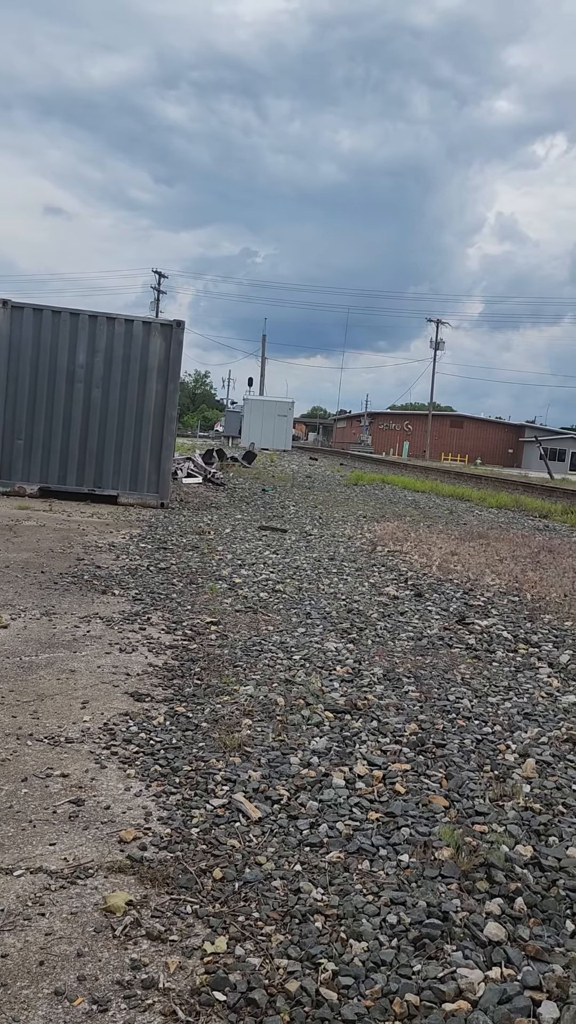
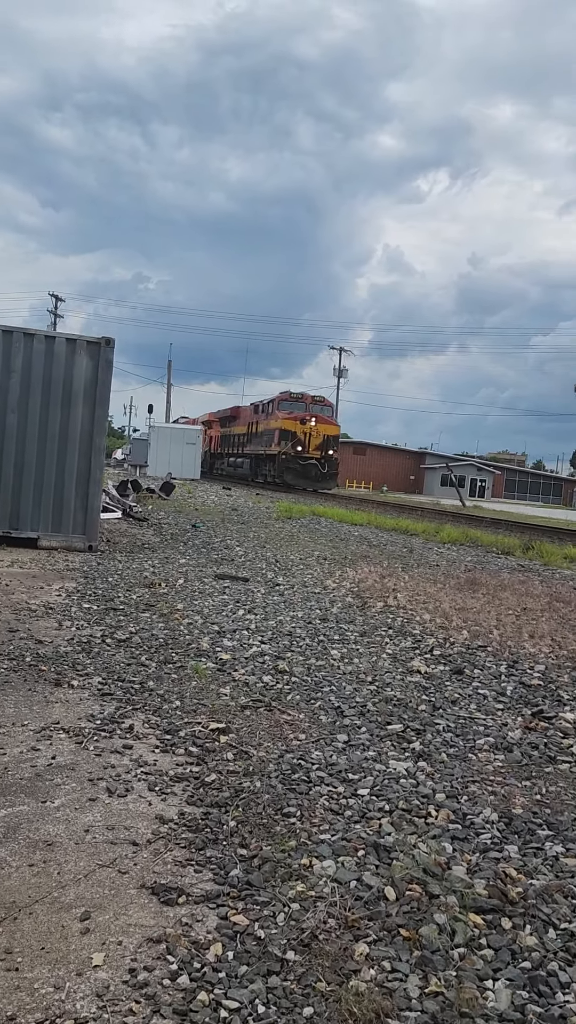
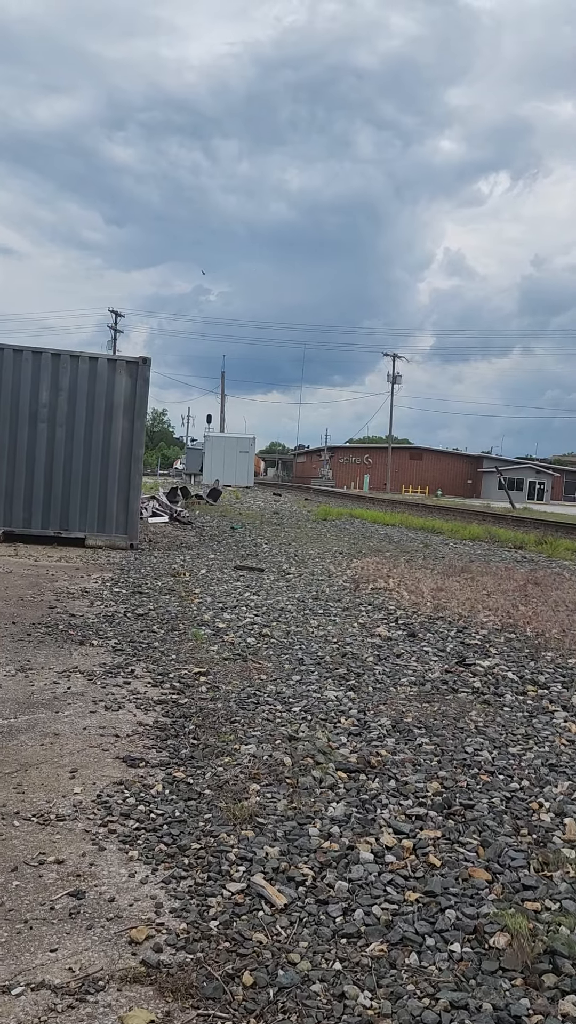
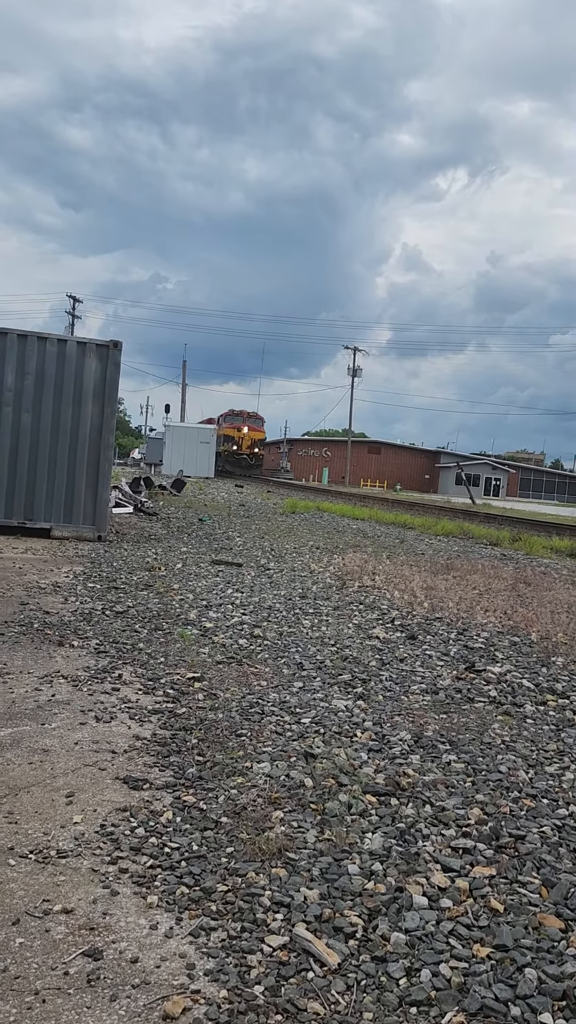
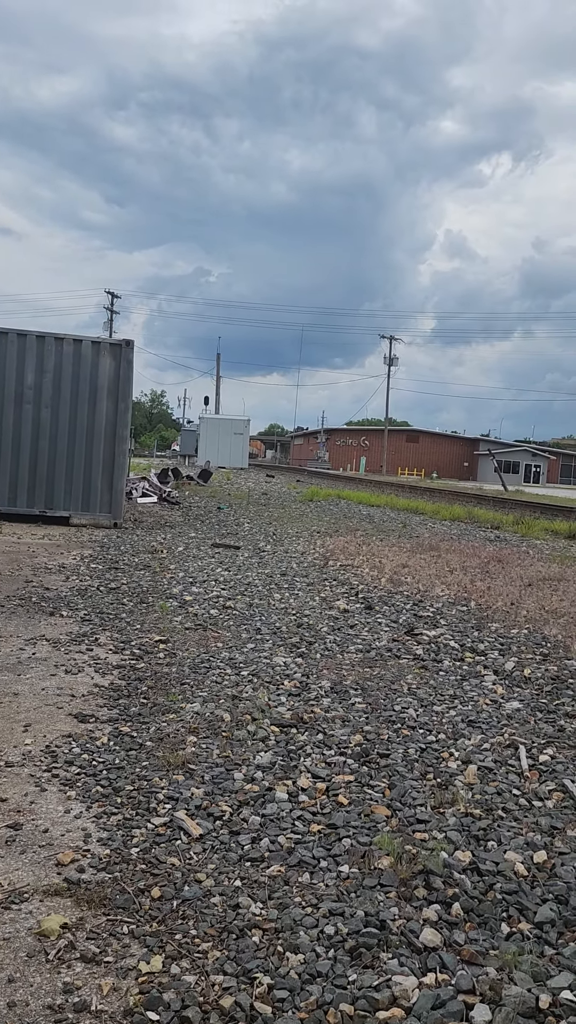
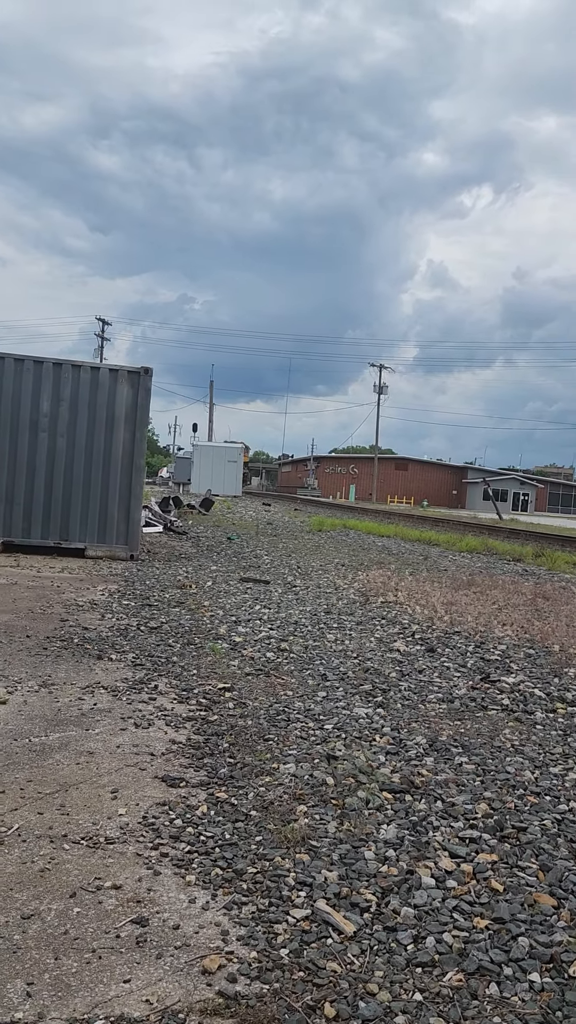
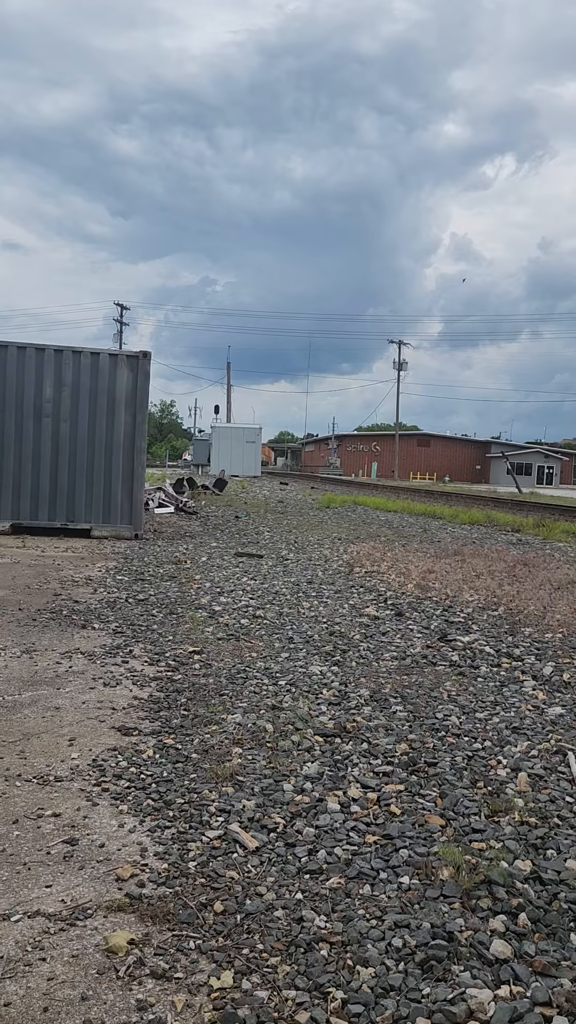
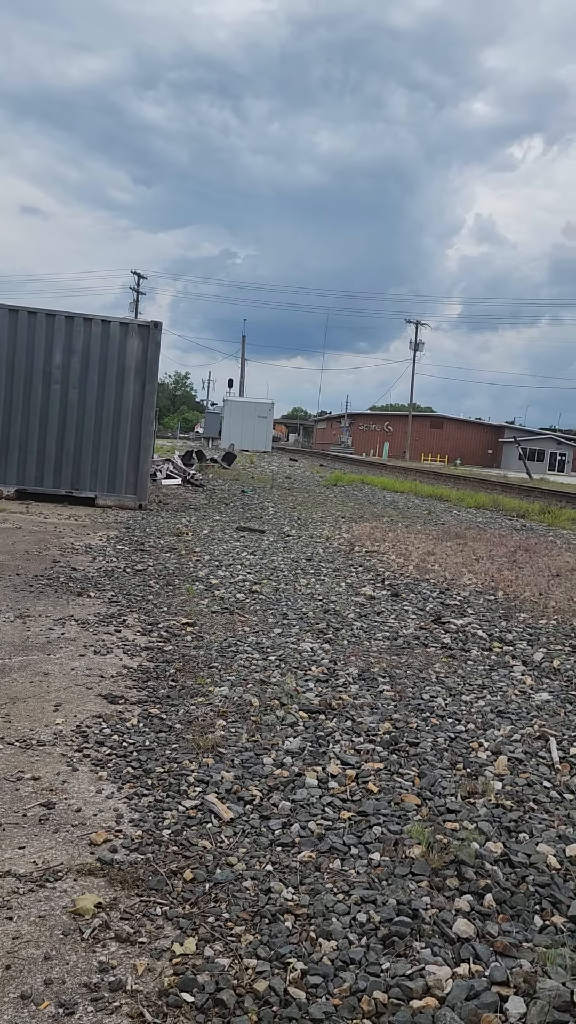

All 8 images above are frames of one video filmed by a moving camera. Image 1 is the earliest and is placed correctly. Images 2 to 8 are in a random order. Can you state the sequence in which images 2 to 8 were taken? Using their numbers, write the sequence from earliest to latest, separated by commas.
8, 5, 7, 3, 6, 4, 2
